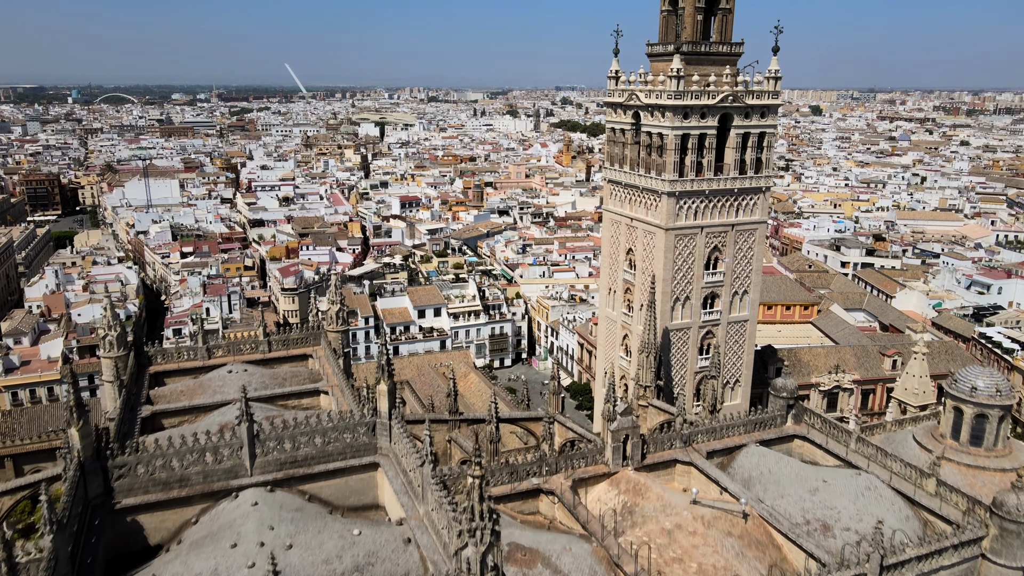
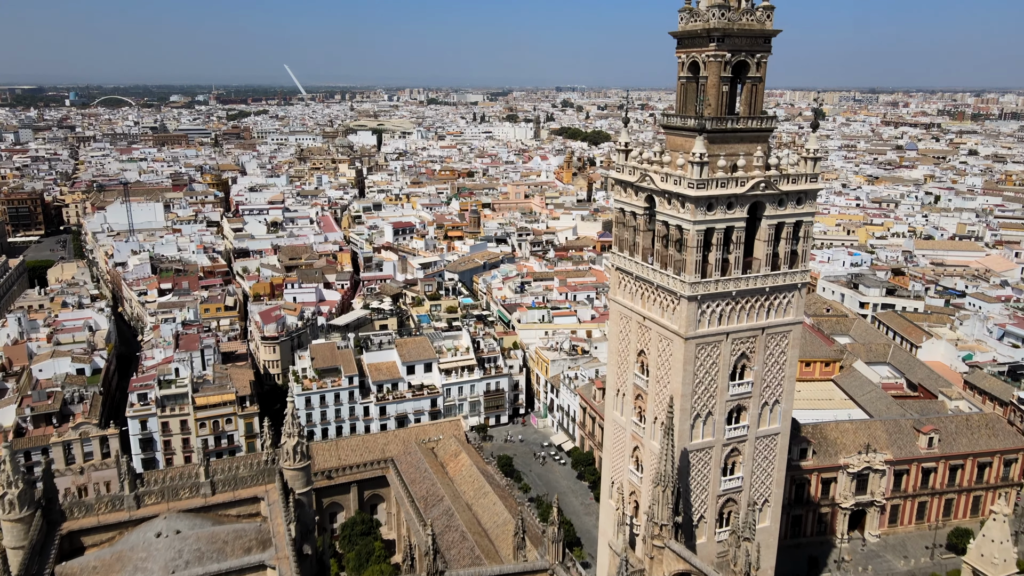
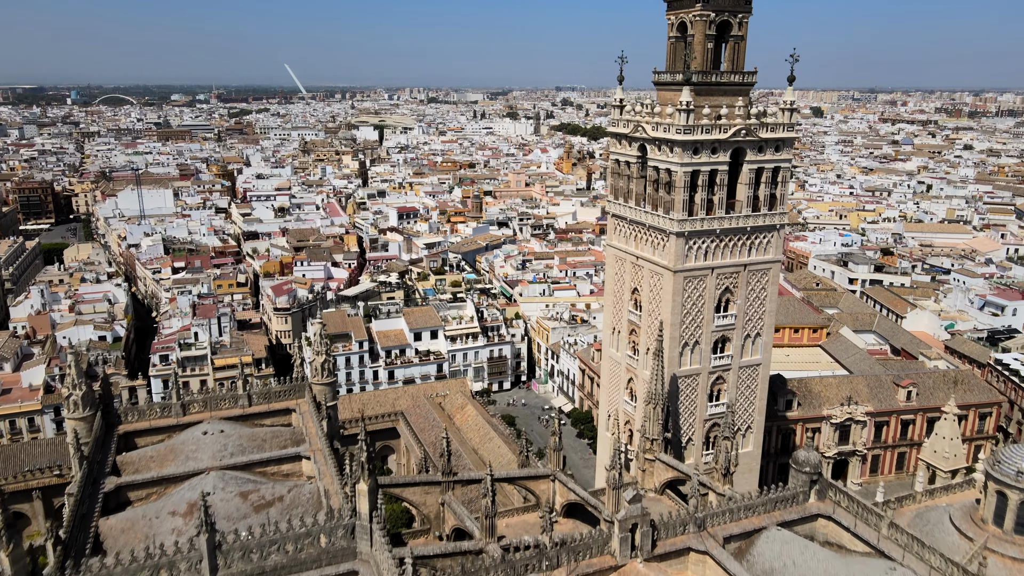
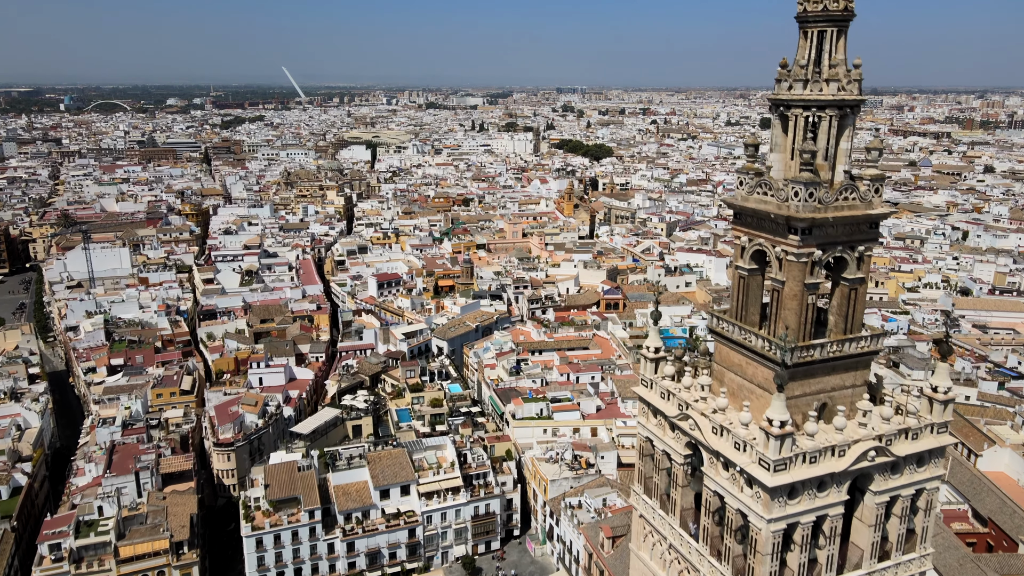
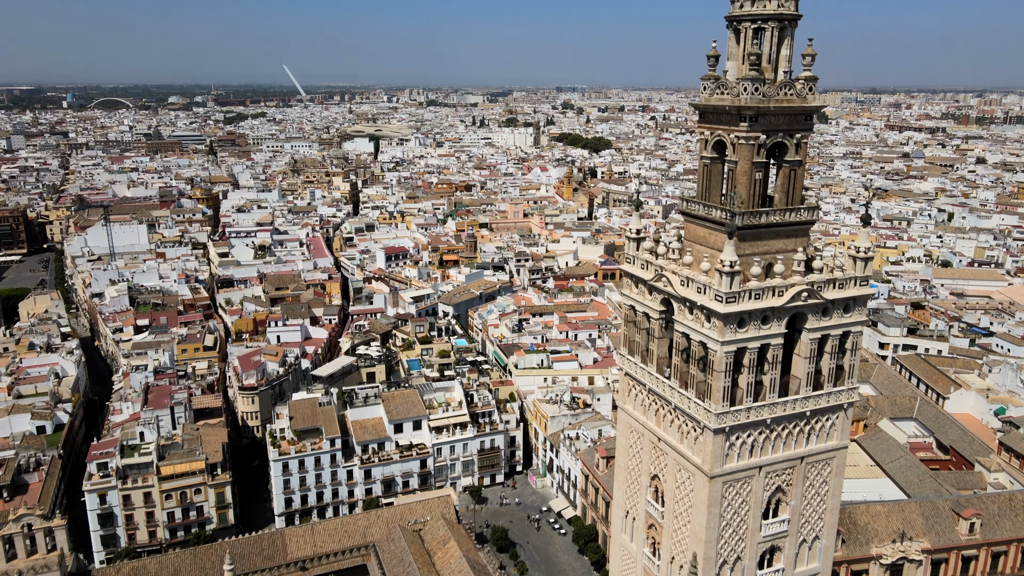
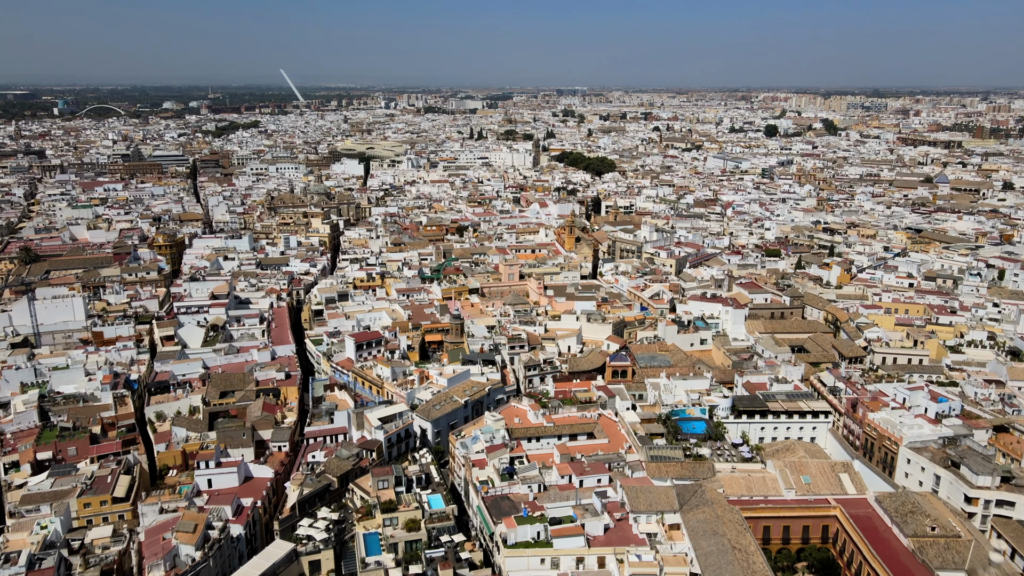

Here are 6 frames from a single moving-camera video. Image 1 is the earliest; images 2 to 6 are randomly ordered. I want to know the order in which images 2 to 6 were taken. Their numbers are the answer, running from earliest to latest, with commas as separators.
3, 2, 5, 4, 6
